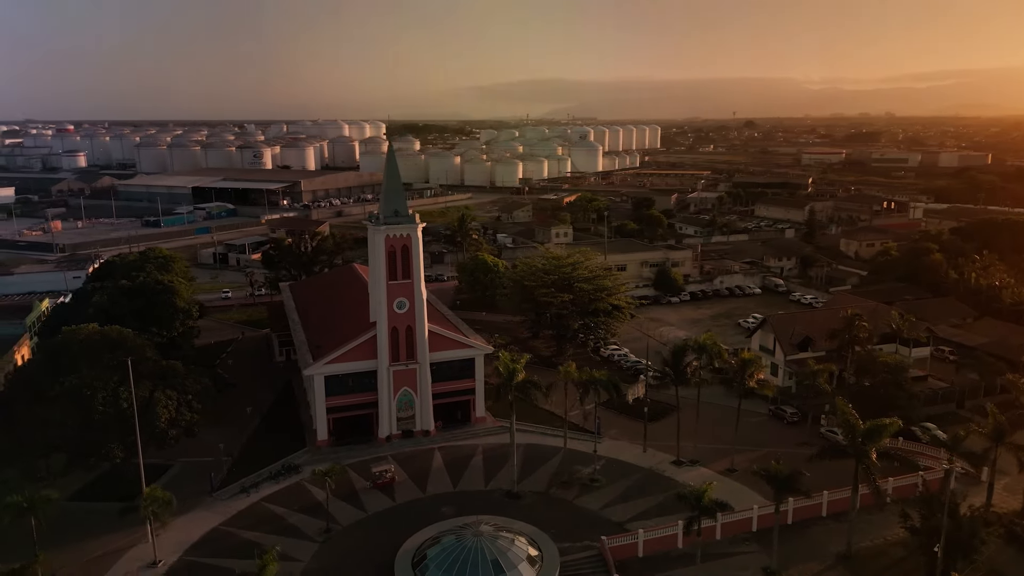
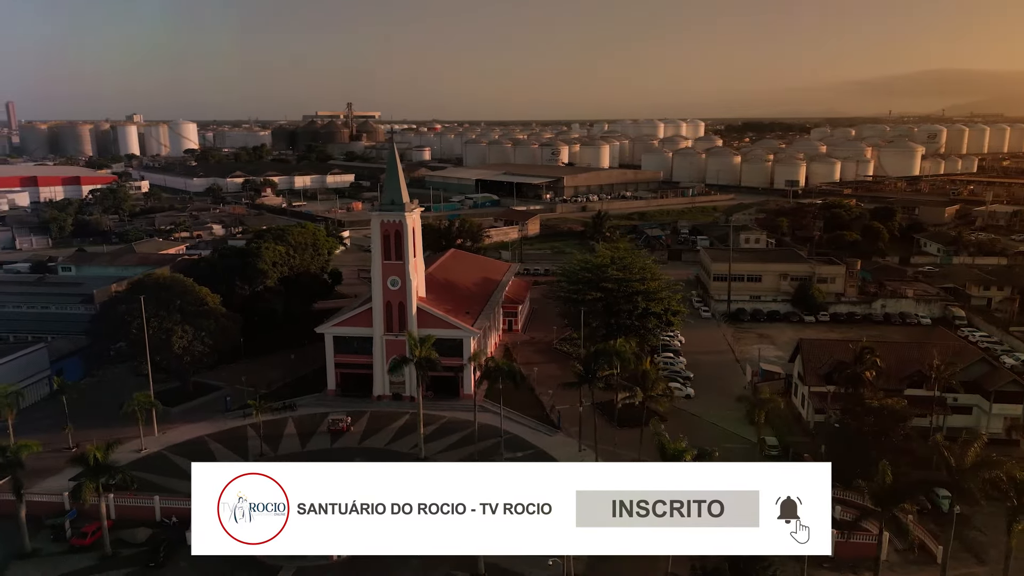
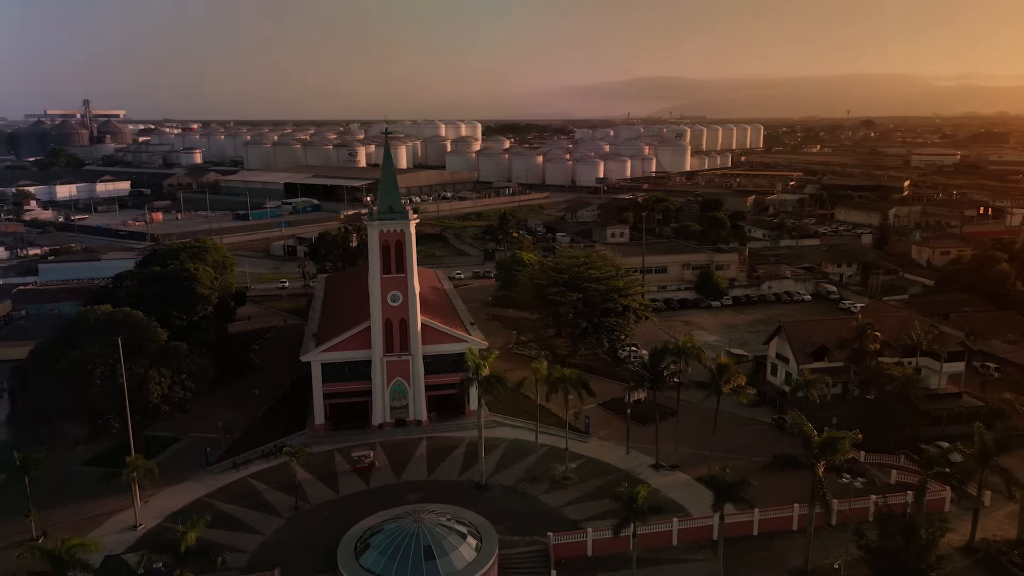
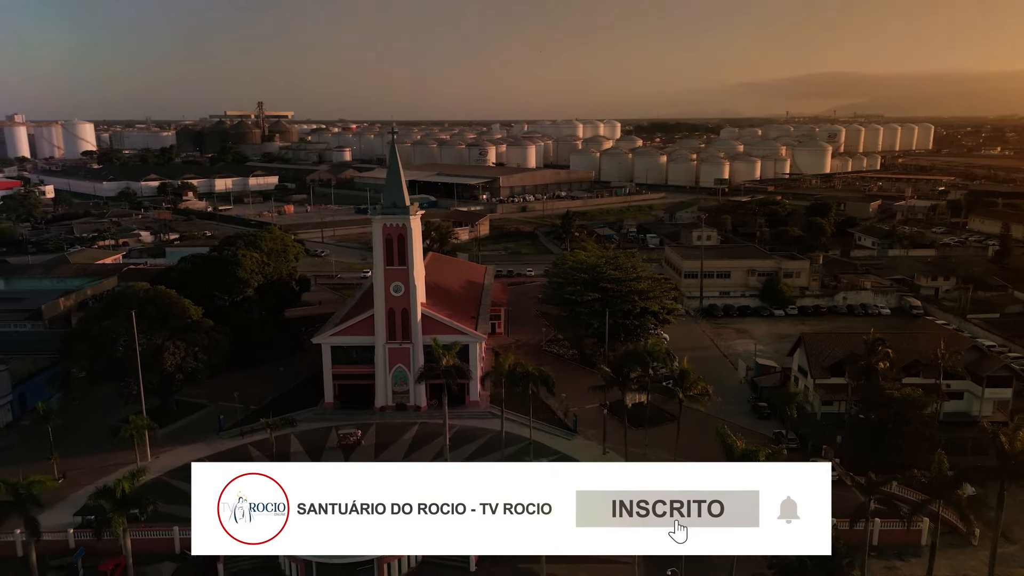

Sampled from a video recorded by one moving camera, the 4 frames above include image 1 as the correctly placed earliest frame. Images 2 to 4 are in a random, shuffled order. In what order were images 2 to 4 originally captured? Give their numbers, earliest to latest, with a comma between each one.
3, 4, 2
